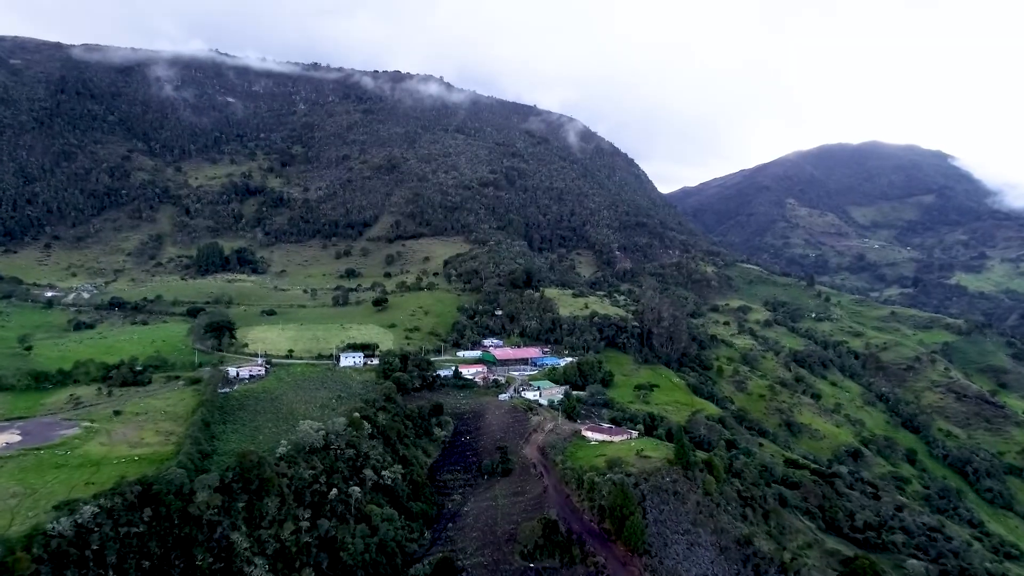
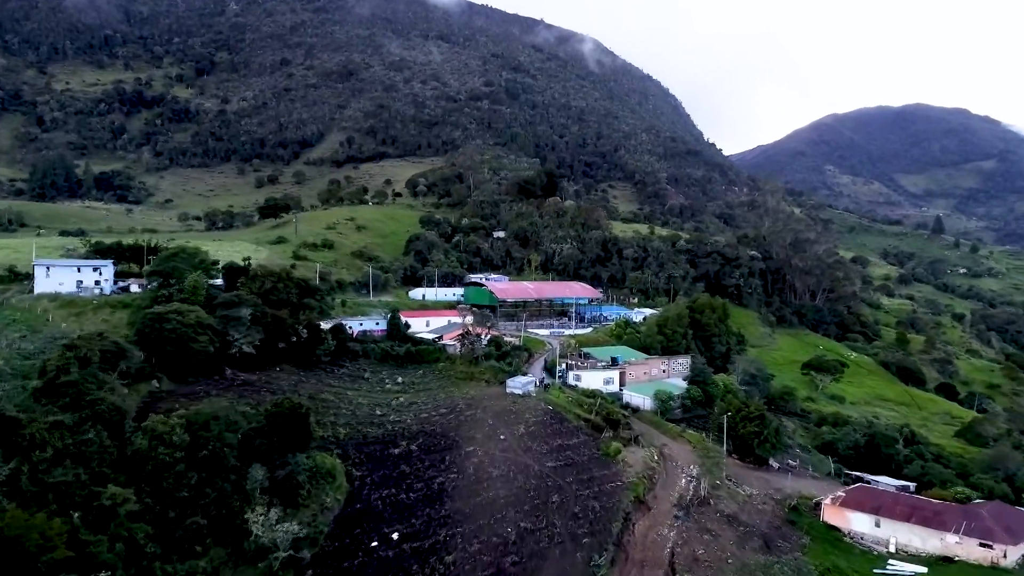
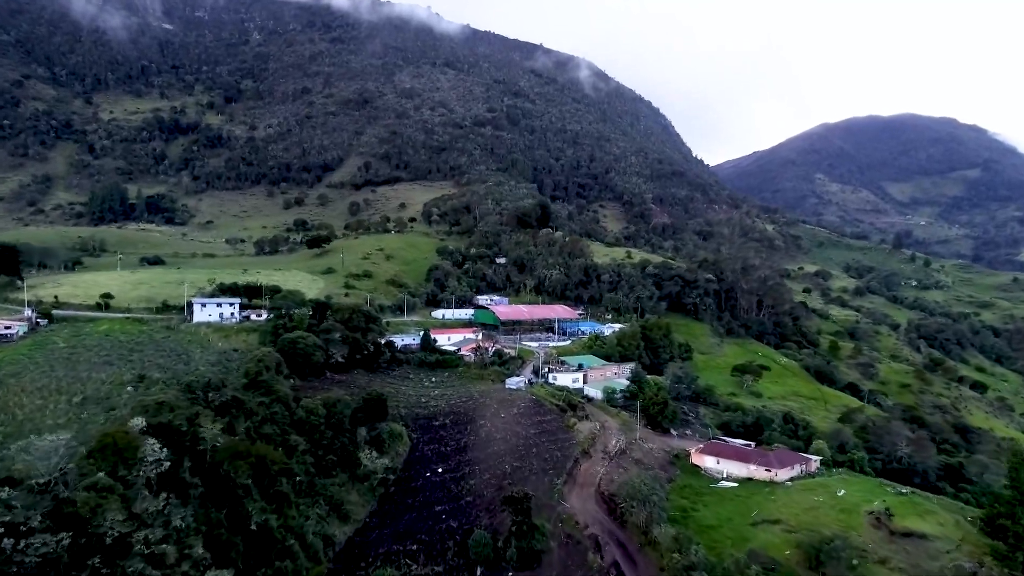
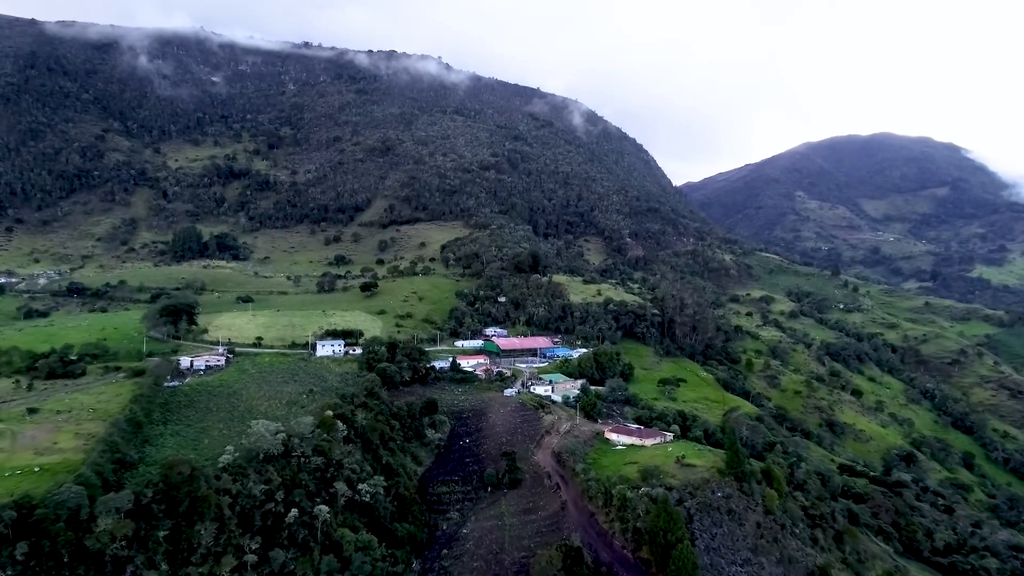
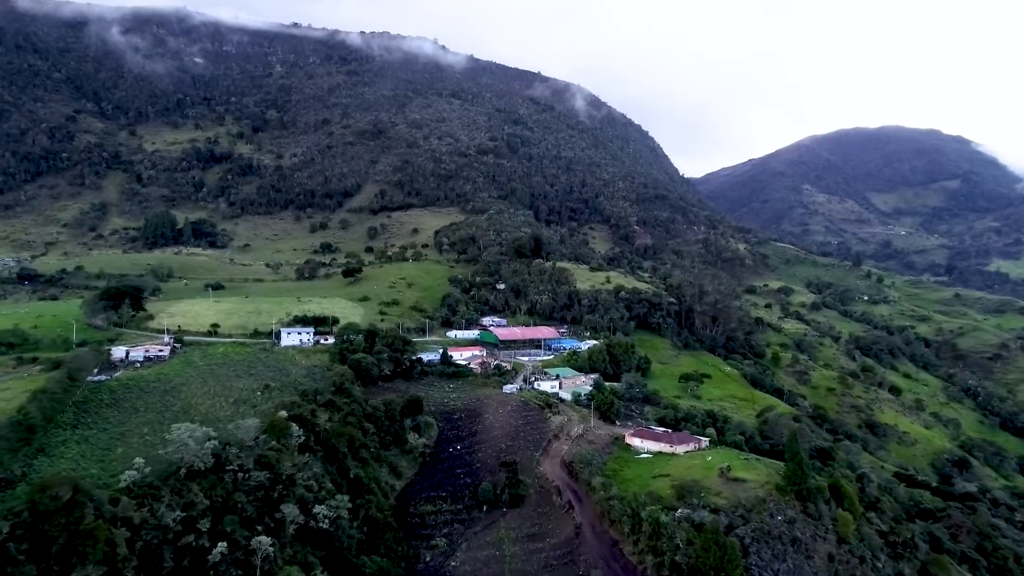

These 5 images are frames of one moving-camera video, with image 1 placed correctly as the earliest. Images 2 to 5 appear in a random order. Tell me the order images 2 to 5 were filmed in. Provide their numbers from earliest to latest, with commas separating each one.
4, 5, 3, 2
